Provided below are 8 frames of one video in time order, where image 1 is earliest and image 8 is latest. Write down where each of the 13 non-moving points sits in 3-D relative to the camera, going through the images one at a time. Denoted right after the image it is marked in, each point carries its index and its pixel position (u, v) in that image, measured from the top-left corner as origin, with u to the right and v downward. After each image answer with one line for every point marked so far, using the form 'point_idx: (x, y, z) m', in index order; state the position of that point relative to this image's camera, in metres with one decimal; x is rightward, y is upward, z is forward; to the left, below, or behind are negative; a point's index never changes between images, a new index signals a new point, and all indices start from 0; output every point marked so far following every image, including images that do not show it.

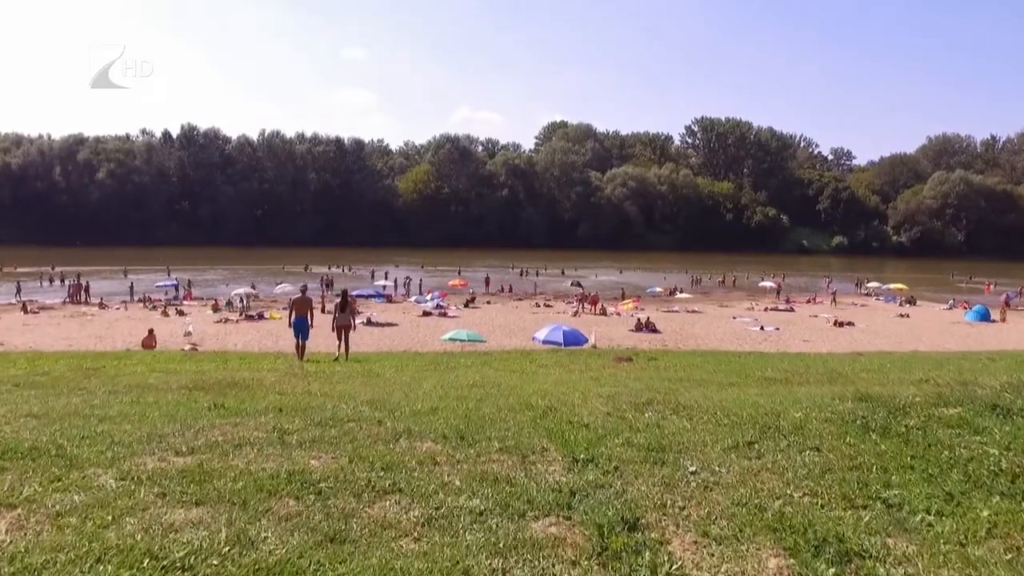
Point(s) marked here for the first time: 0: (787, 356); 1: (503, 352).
0: (+5.5, -1.3, +15.1) m
1: (-0.2, -1.4, +16.0) m
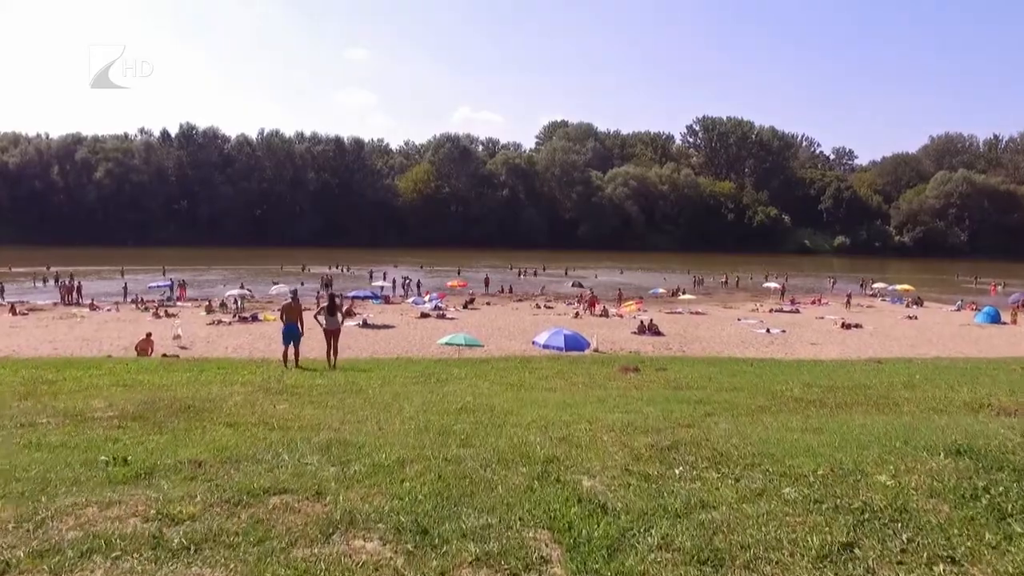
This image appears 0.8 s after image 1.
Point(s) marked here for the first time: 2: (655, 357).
0: (+5.5, -1.4, +14.2) m
1: (-0.2, -1.4, +15.1) m
2: (+3.2, -1.6, +17.9) m
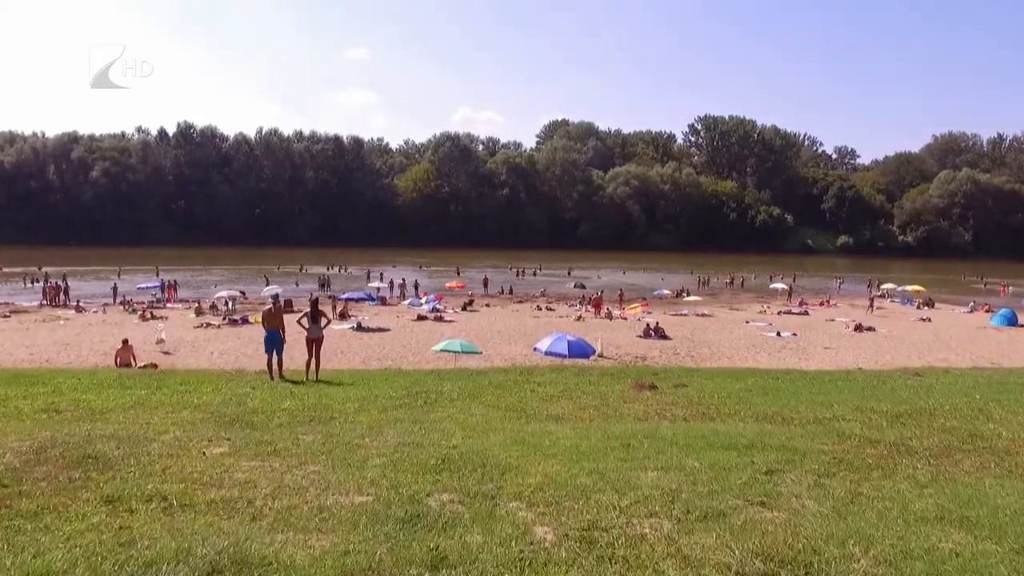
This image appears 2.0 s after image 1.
0: (+5.5, -1.5, +12.8) m
1: (-0.2, -1.5, +13.7) m
2: (+3.2, -1.7, +16.5) m
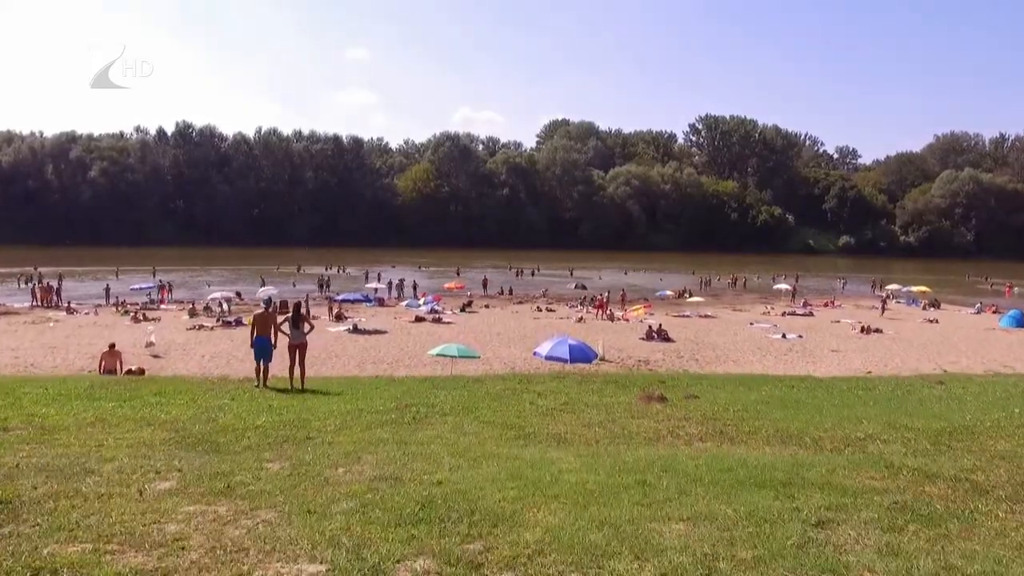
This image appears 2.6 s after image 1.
0: (+5.4, -1.5, +12.0) m
1: (-0.3, -1.5, +13.0) m
2: (+3.2, -1.7, +15.7) m
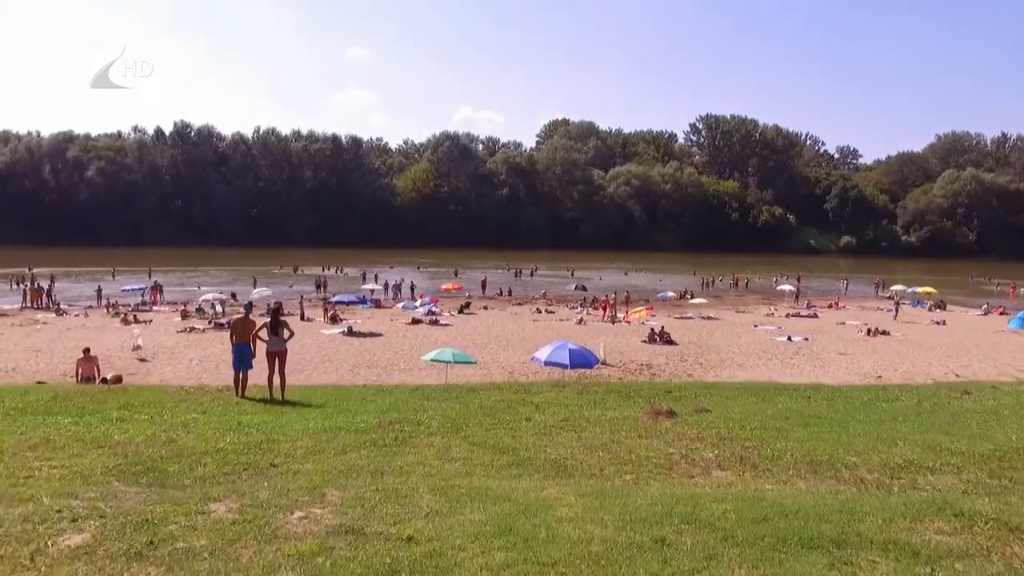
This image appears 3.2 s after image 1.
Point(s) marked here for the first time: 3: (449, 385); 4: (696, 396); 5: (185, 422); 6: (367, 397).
0: (+5.4, -1.6, +11.2) m
1: (-0.3, -1.6, +12.2) m
2: (+3.1, -1.8, +14.9) m
3: (-1.1, -1.7, +13.7) m
4: (+2.7, -1.6, +11.3) m
5: (-3.5, -1.4, +8.3) m
6: (-2.1, -1.6, +11.6) m
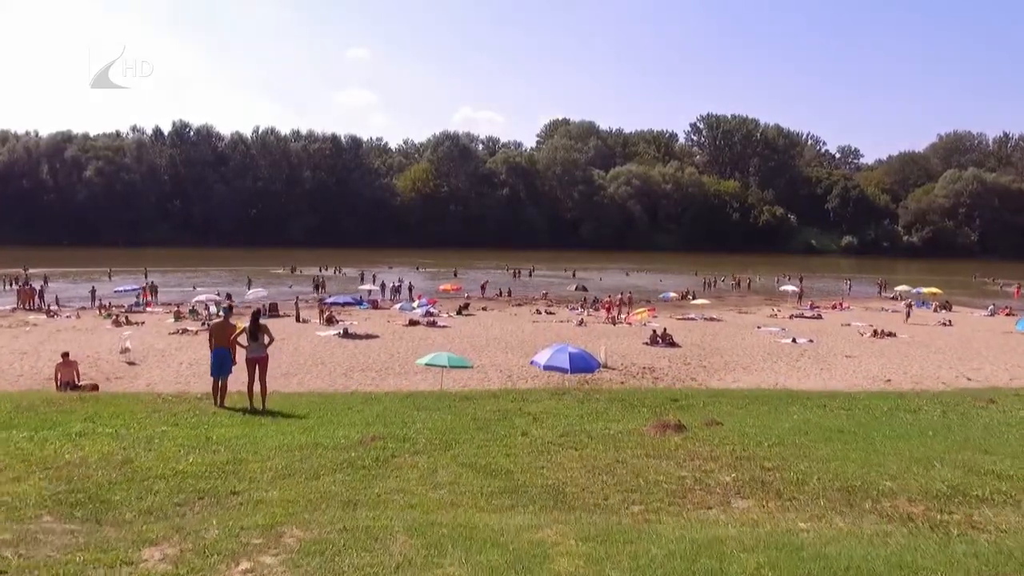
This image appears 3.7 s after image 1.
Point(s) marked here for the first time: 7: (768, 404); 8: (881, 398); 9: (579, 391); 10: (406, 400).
0: (+5.3, -1.6, +10.5) m
1: (-0.4, -1.6, +11.5) m
2: (+3.1, -1.8, +14.2) m
3: (-1.2, -1.7, +13.0) m
4: (+2.6, -1.6, +10.6) m
5: (-3.6, -1.5, +7.6) m
6: (-2.2, -1.6, +10.9) m
7: (+3.5, -1.6, +10.9) m
8: (+5.6, -1.7, +12.0) m
9: (+1.1, -1.7, +12.8) m
10: (-1.6, -1.6, +11.5) m
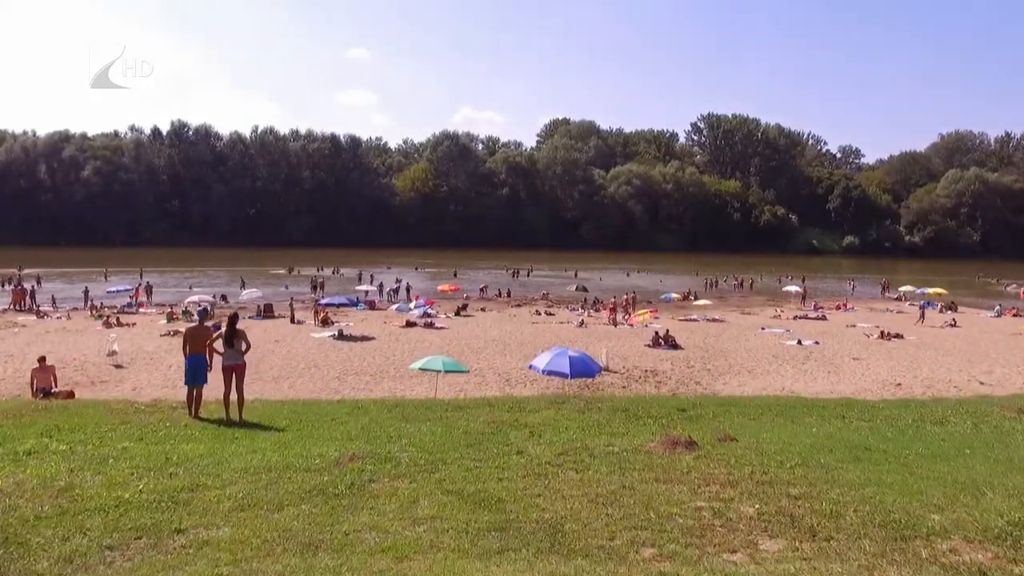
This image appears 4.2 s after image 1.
0: (+5.3, -1.6, +9.8) m
1: (-0.4, -1.6, +10.7) m
2: (+3.0, -1.8, +13.5) m
3: (-1.2, -1.8, +12.3) m
4: (+2.6, -1.6, +9.9) m
5: (-3.6, -1.5, +6.9) m
6: (-2.2, -1.7, +10.1) m
7: (+3.5, -1.6, +10.2) m
8: (+5.6, -1.7, +11.2) m
9: (+1.0, -1.7, +12.1) m
10: (-1.6, -1.7, +10.7) m
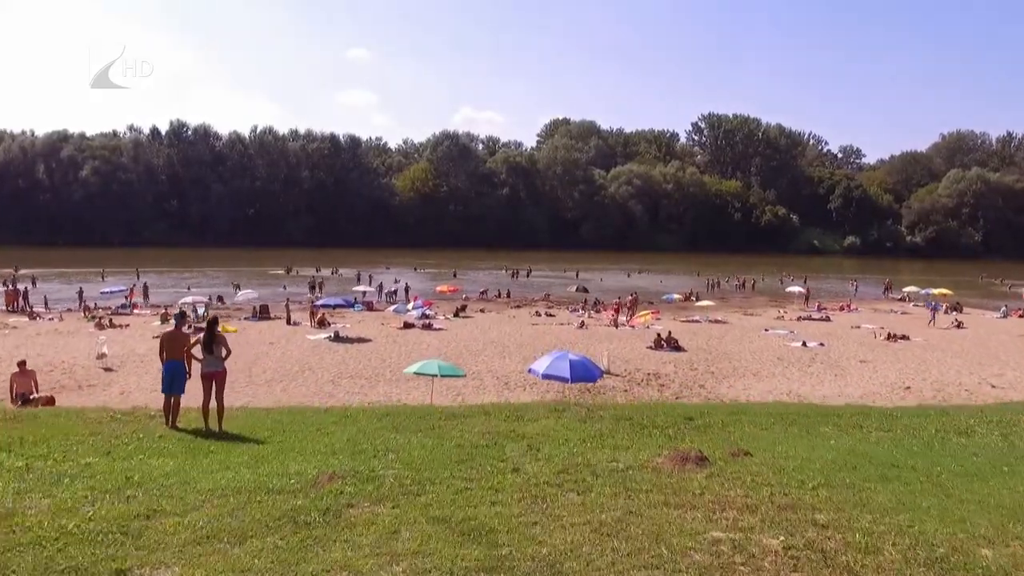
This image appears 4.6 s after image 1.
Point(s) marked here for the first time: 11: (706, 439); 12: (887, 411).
0: (+5.2, -1.7, +9.2) m
1: (-0.4, -1.7, +10.2) m
2: (+3.0, -1.9, +12.9) m
3: (-1.2, -1.8, +11.7) m
4: (+2.5, -1.6, +9.3) m
5: (-3.6, -1.5, +6.3) m
6: (-2.3, -1.7, +9.5) m
7: (+3.5, -1.7, +9.6) m
8: (+5.5, -1.7, +10.7) m
9: (+1.0, -1.7, +11.5) m
10: (-1.7, -1.7, +10.2) m
11: (+2.0, -1.6, +8.3) m
12: (+5.4, -1.8, +11.2) m
